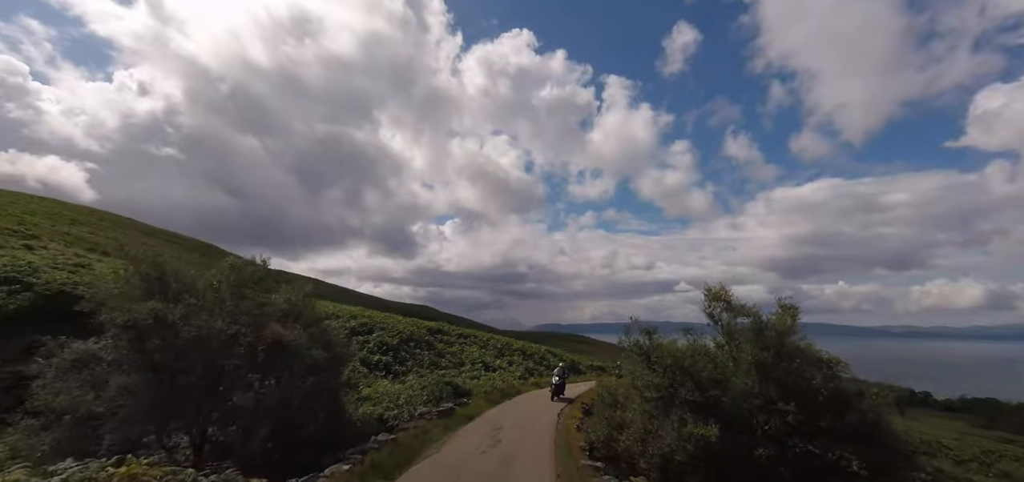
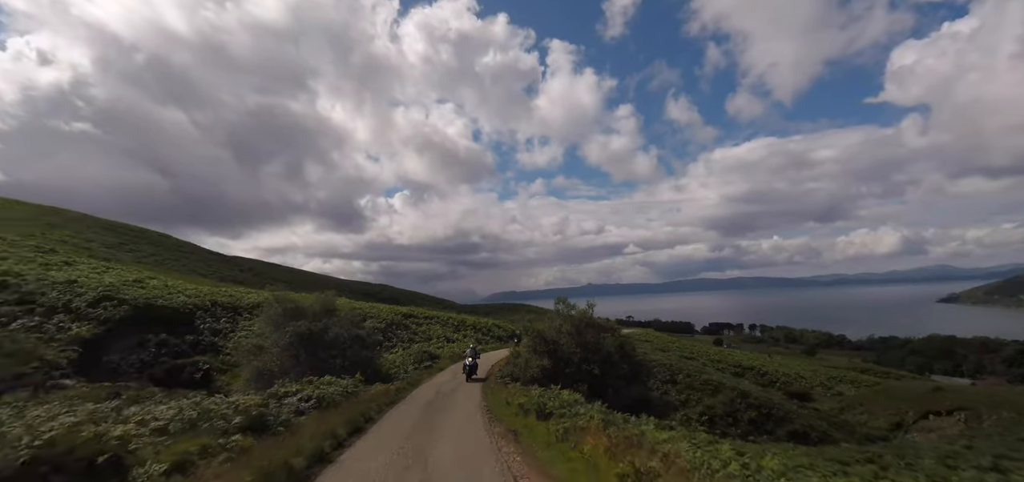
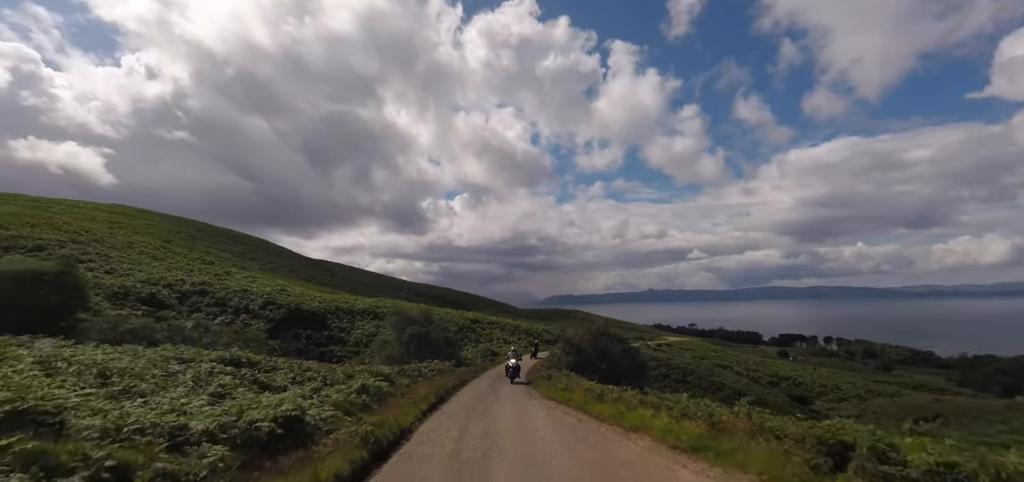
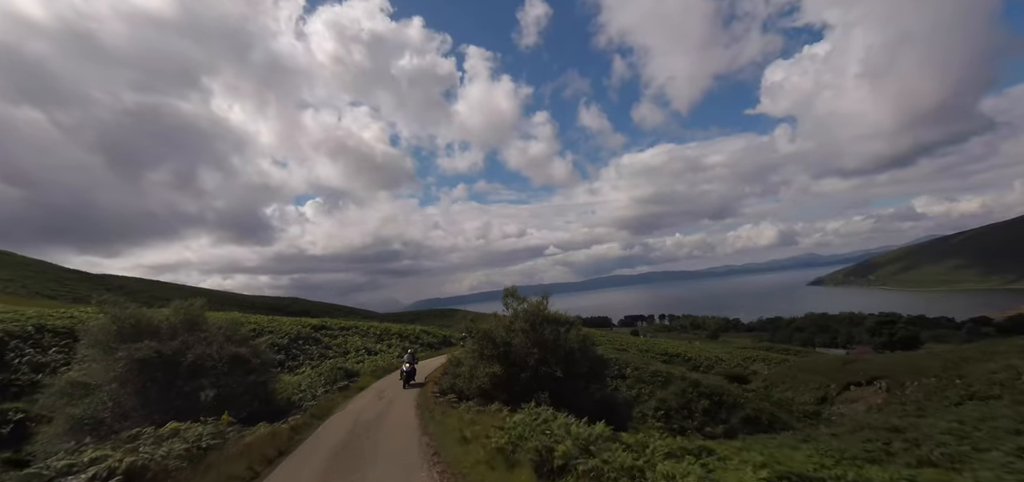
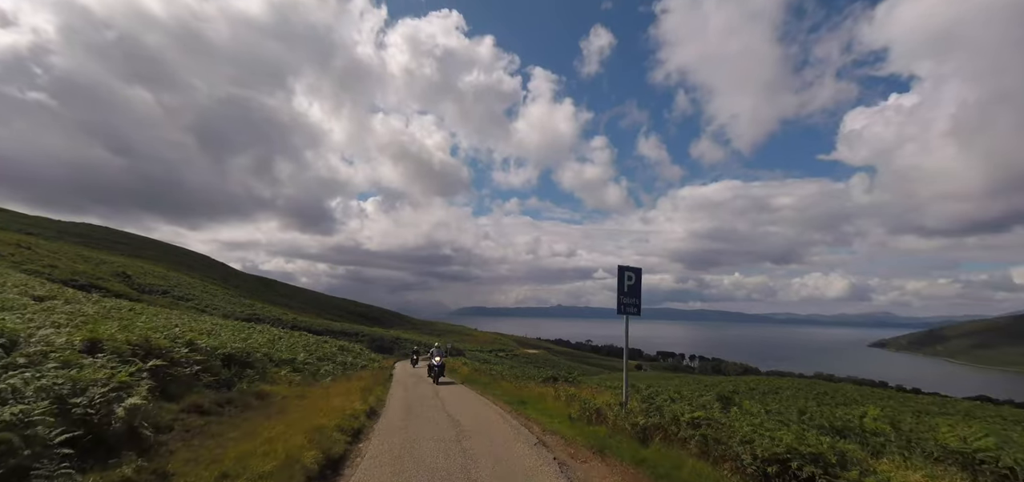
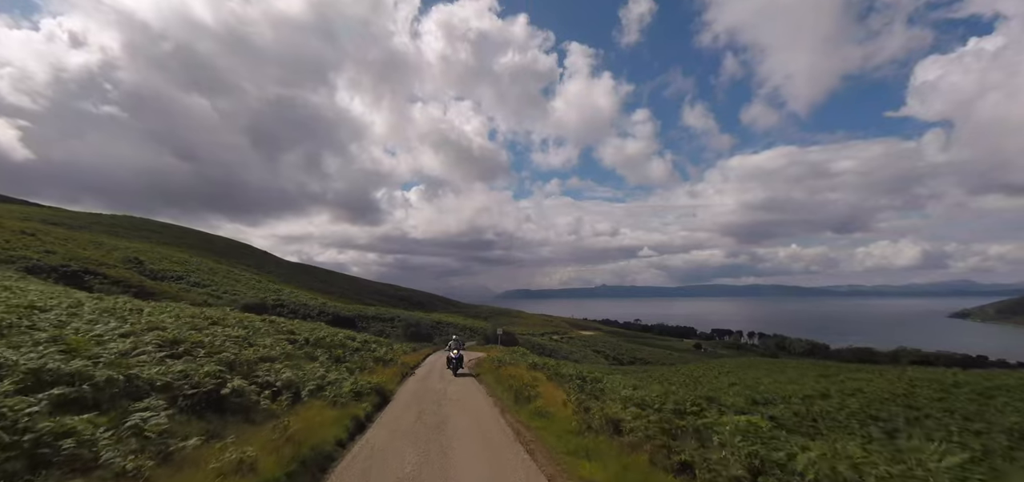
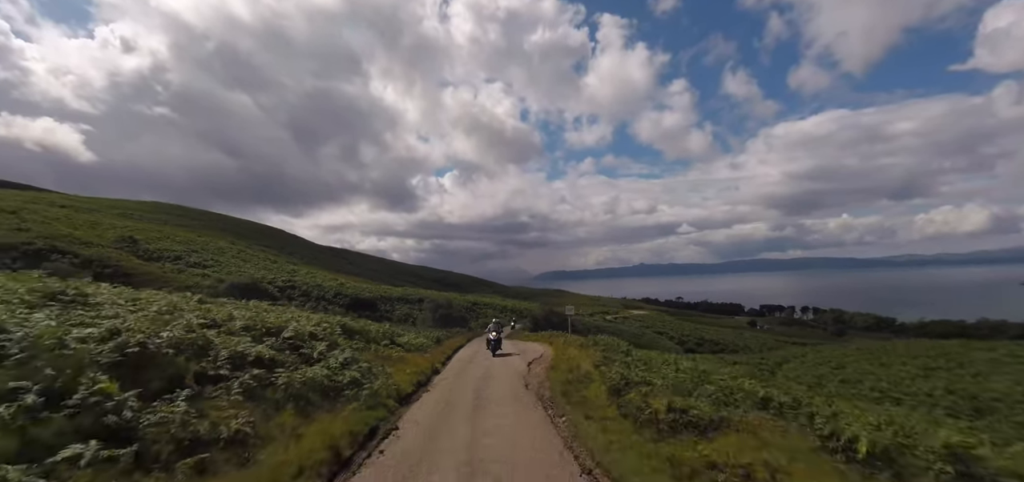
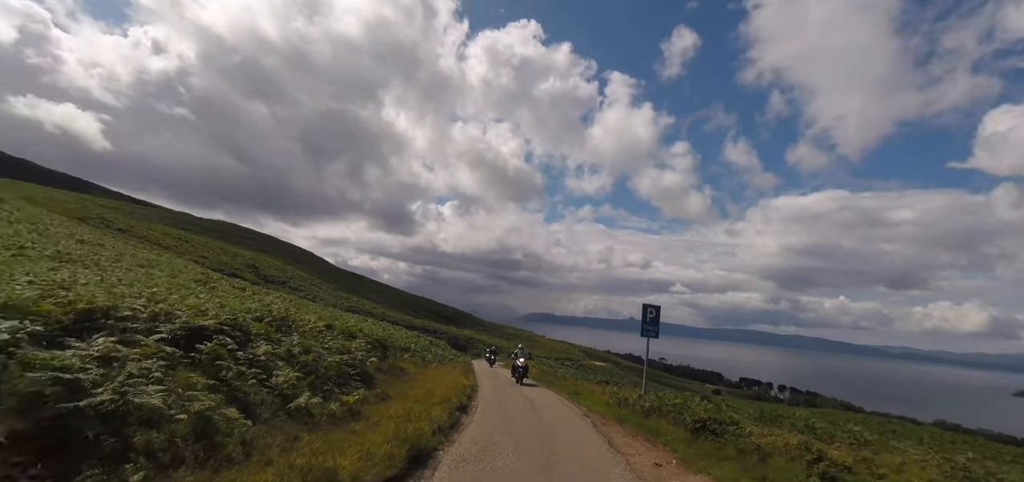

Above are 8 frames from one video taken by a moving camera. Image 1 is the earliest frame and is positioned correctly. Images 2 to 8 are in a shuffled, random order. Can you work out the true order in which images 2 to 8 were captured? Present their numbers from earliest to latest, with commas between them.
4, 2, 3, 7, 6, 5, 8
